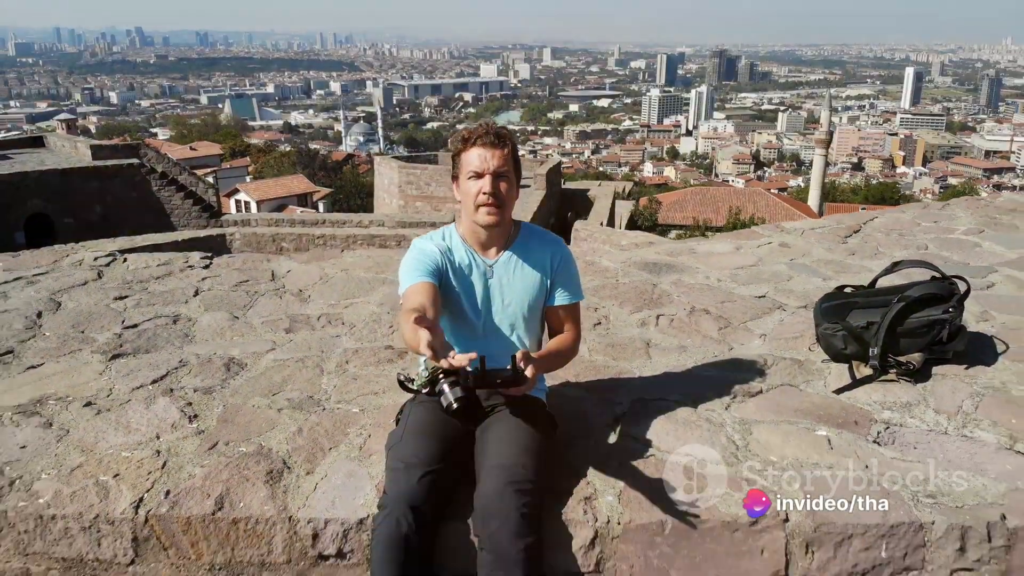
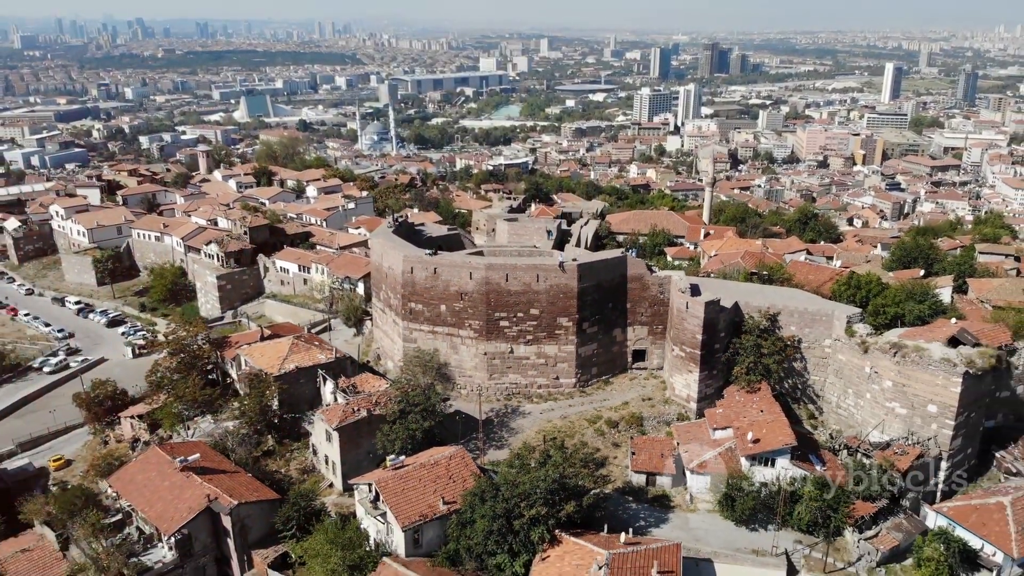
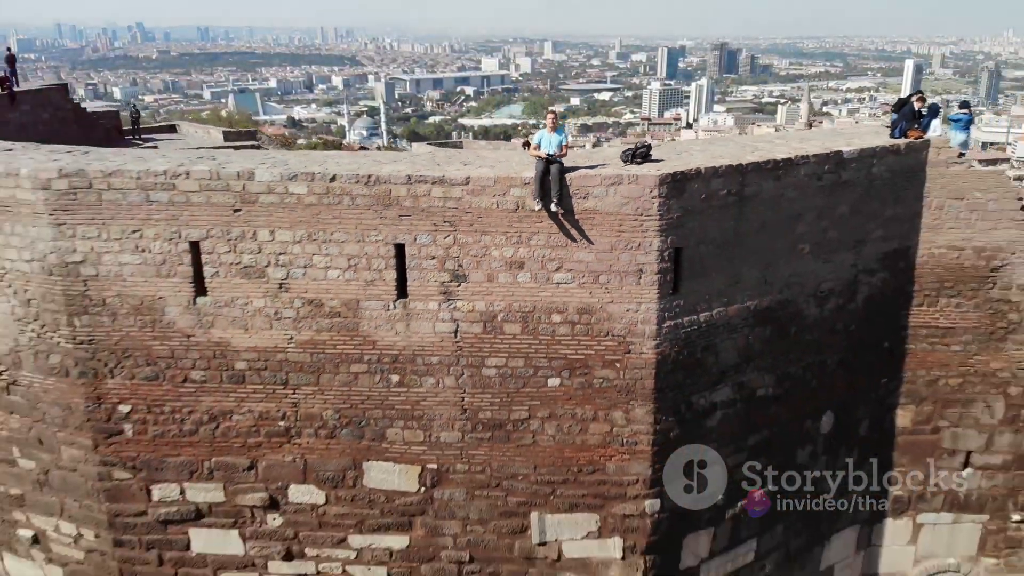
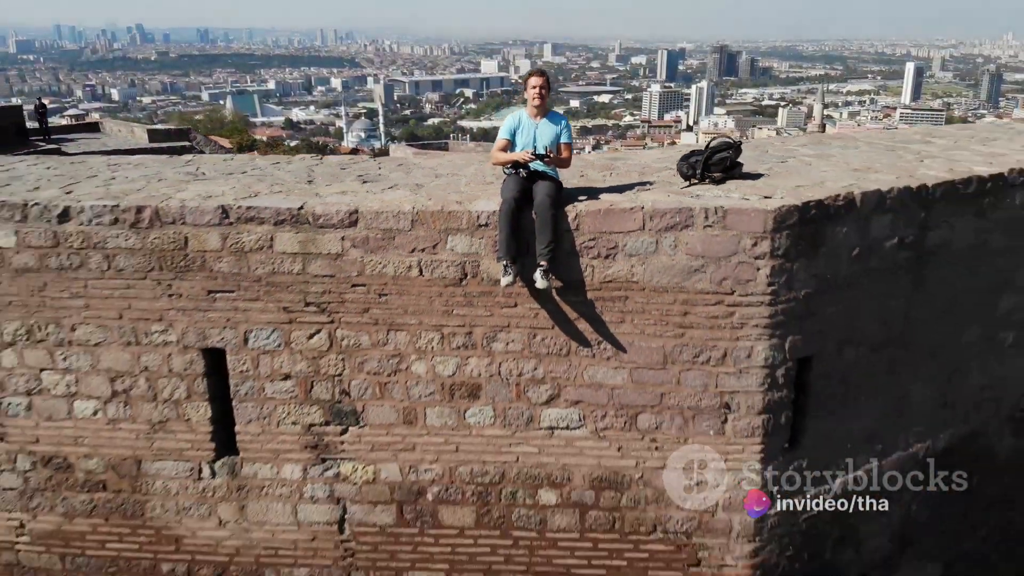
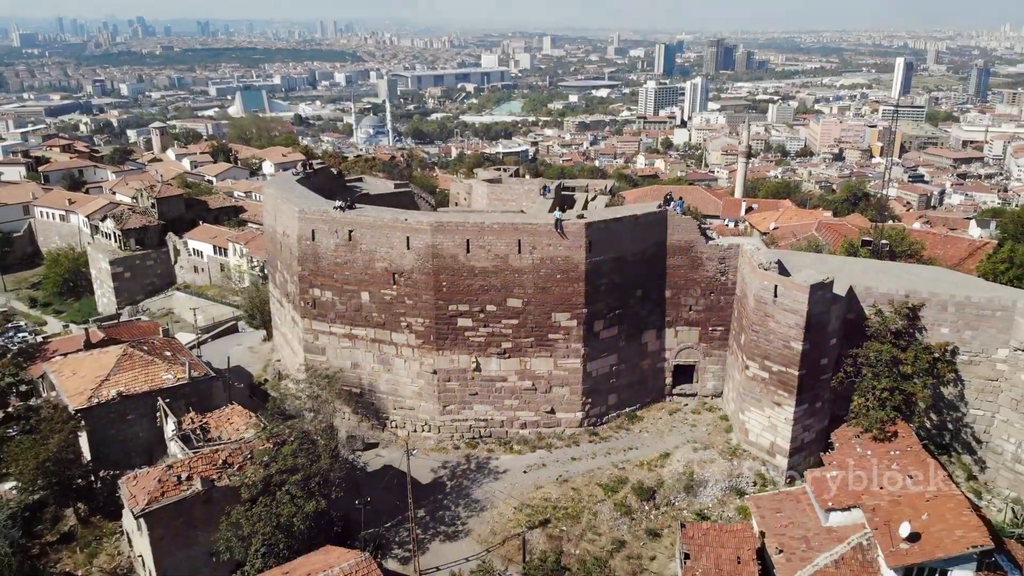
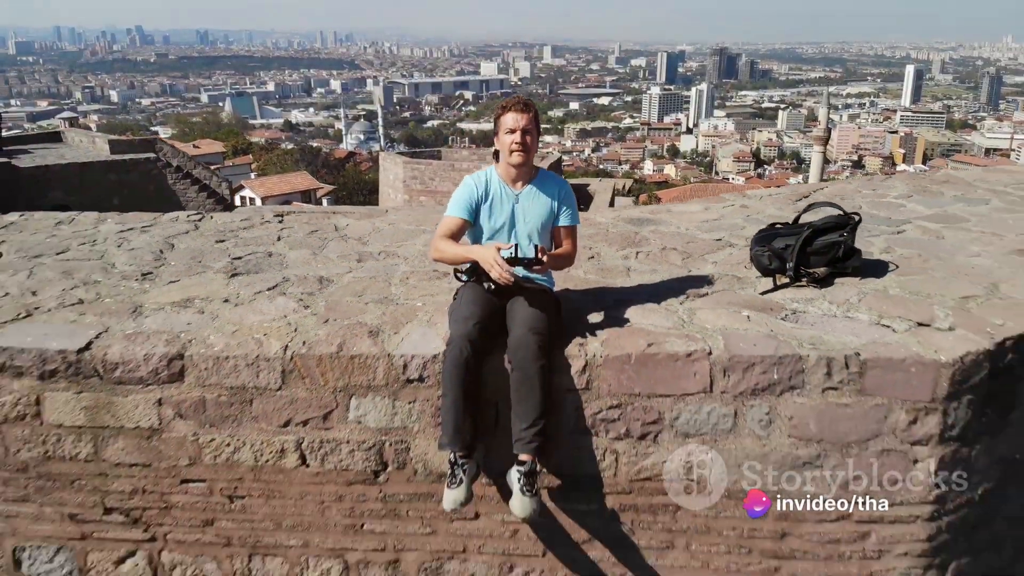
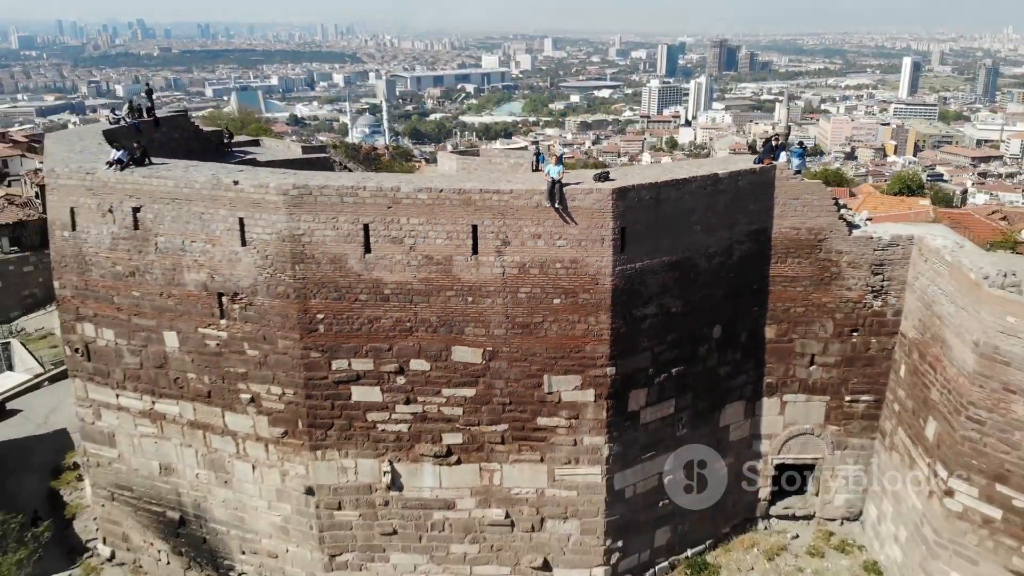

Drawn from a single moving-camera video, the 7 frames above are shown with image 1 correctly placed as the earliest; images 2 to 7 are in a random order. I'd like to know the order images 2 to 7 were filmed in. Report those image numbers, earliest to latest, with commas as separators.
6, 4, 3, 7, 5, 2
